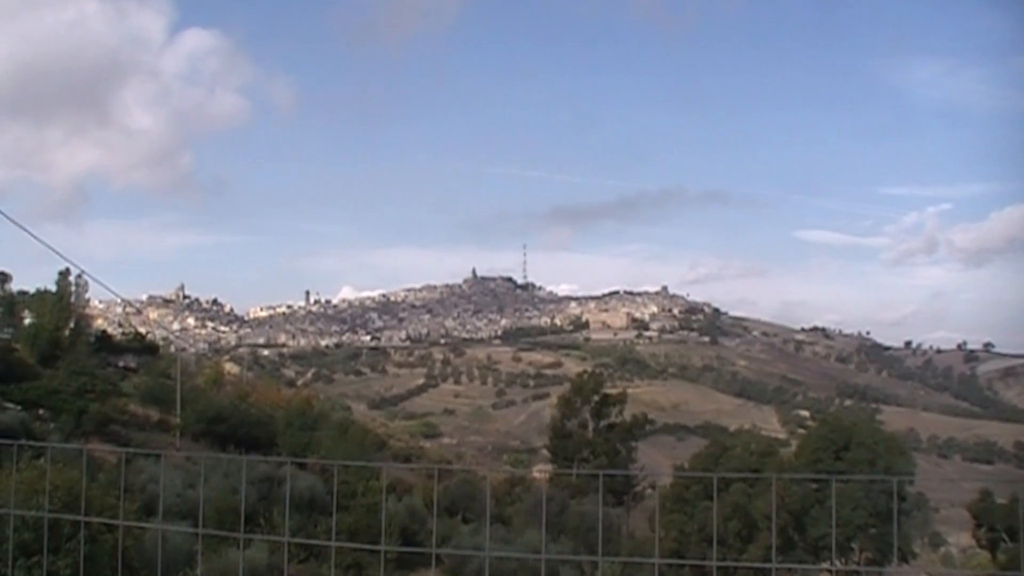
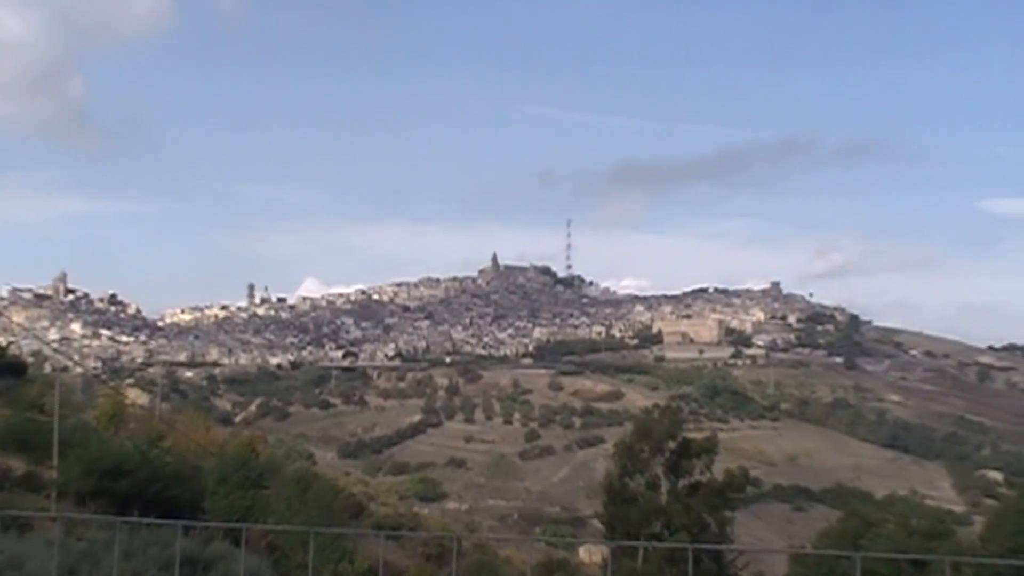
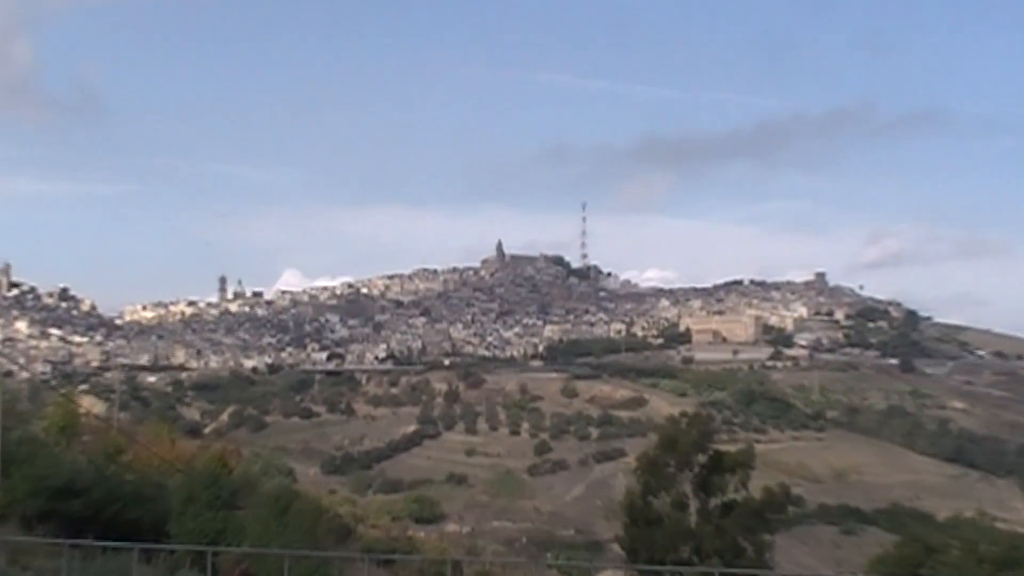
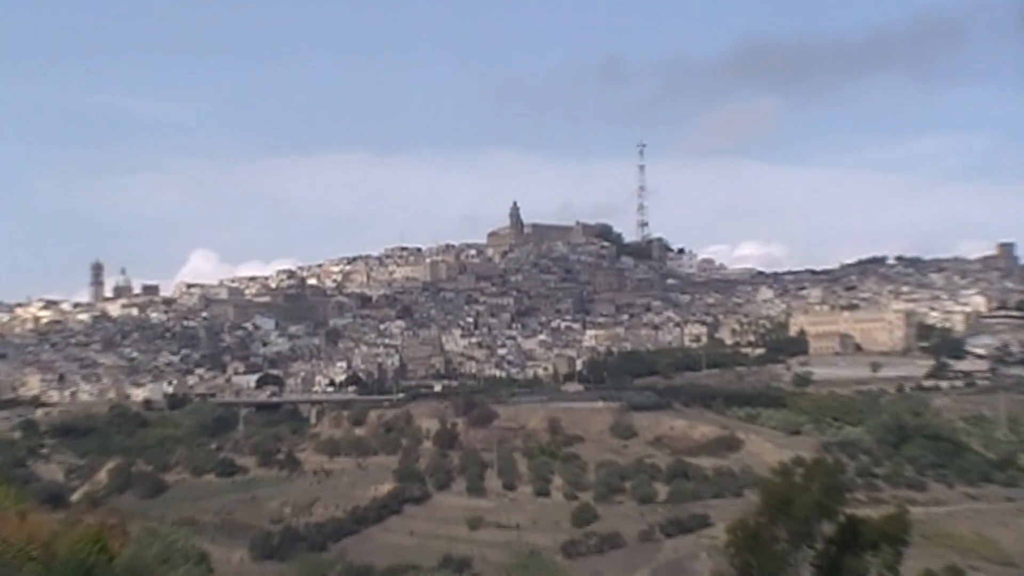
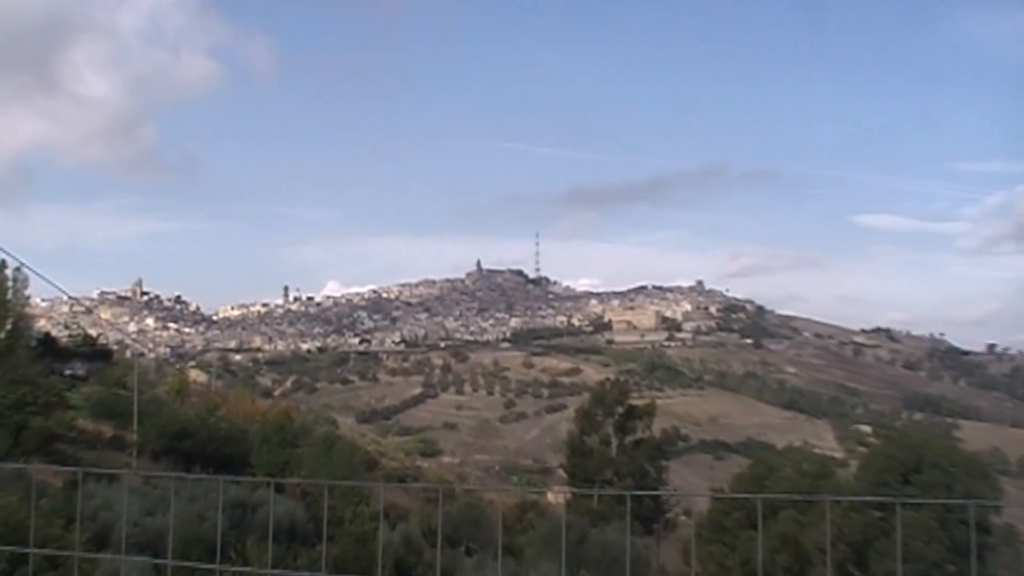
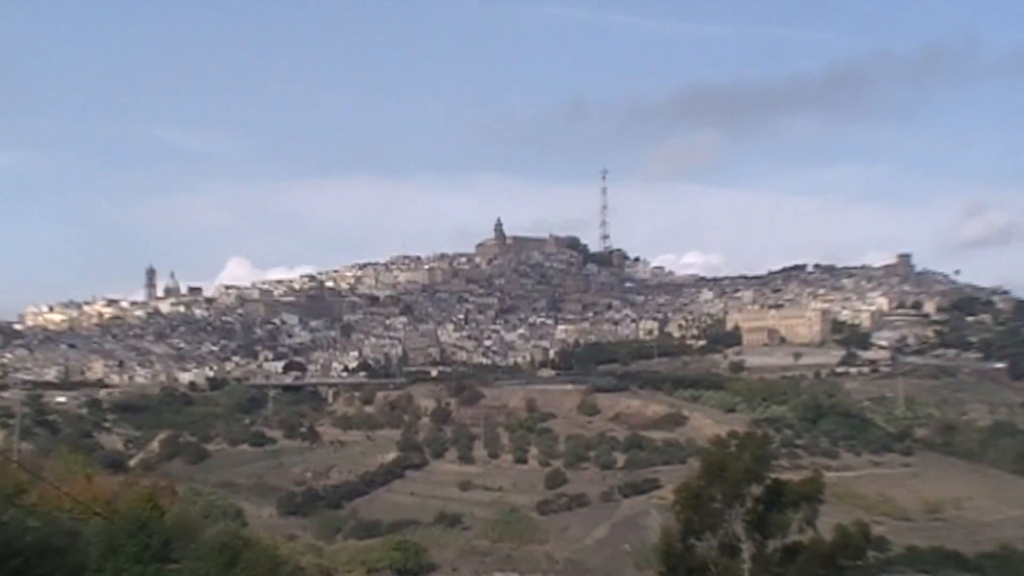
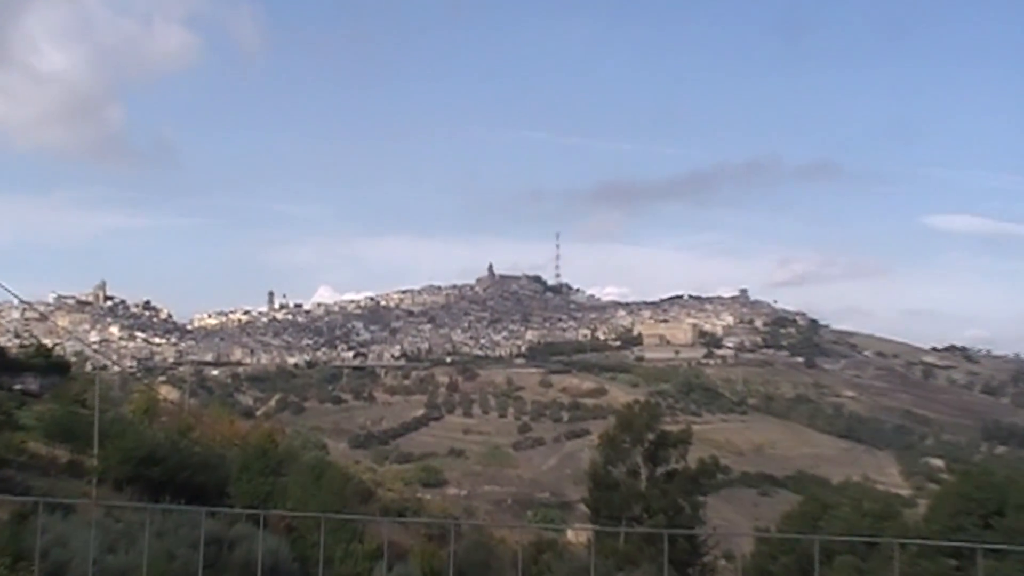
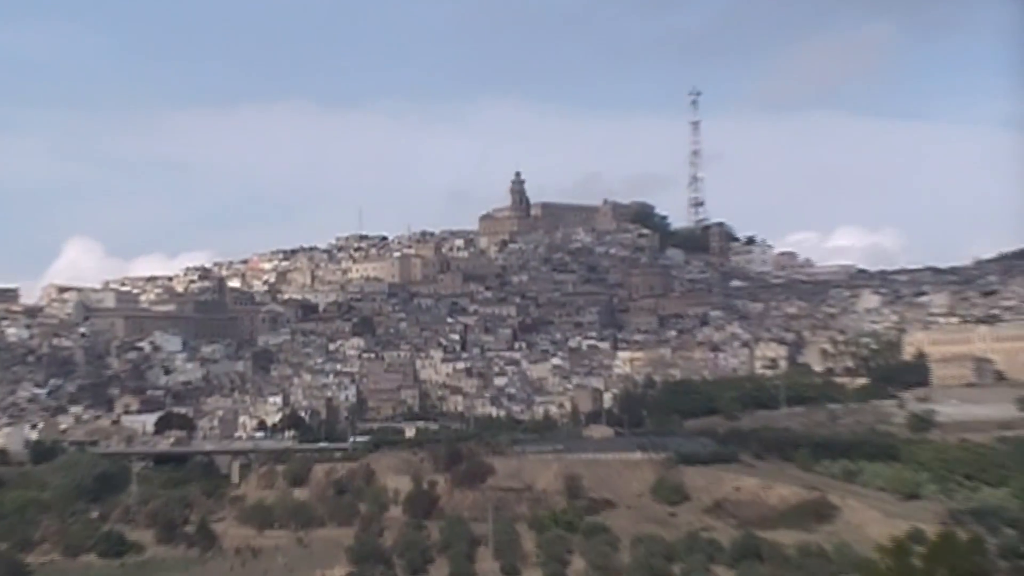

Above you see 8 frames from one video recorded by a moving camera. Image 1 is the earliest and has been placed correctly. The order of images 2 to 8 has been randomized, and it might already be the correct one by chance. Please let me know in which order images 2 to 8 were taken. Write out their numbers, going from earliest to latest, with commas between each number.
5, 7, 2, 3, 6, 4, 8
